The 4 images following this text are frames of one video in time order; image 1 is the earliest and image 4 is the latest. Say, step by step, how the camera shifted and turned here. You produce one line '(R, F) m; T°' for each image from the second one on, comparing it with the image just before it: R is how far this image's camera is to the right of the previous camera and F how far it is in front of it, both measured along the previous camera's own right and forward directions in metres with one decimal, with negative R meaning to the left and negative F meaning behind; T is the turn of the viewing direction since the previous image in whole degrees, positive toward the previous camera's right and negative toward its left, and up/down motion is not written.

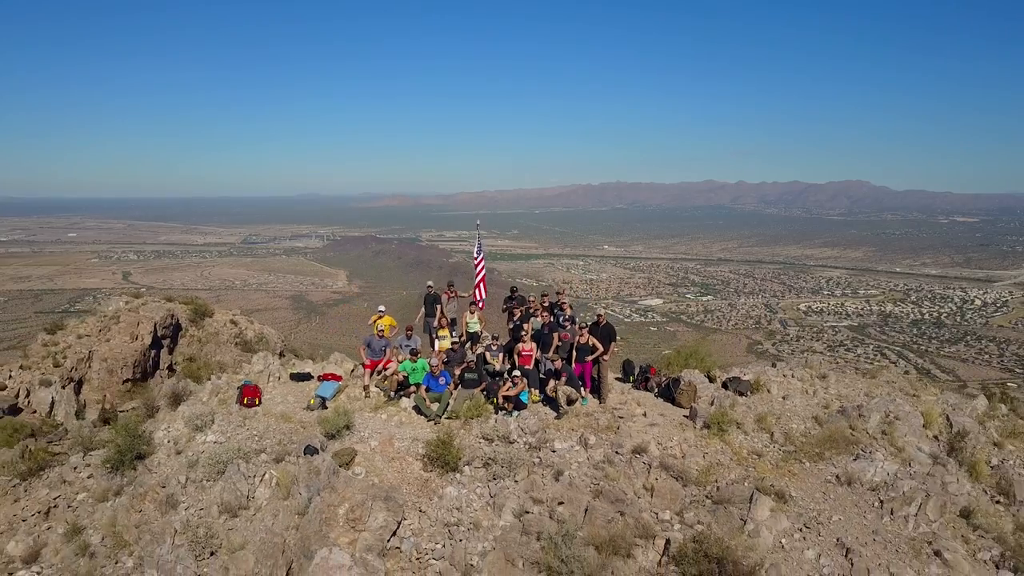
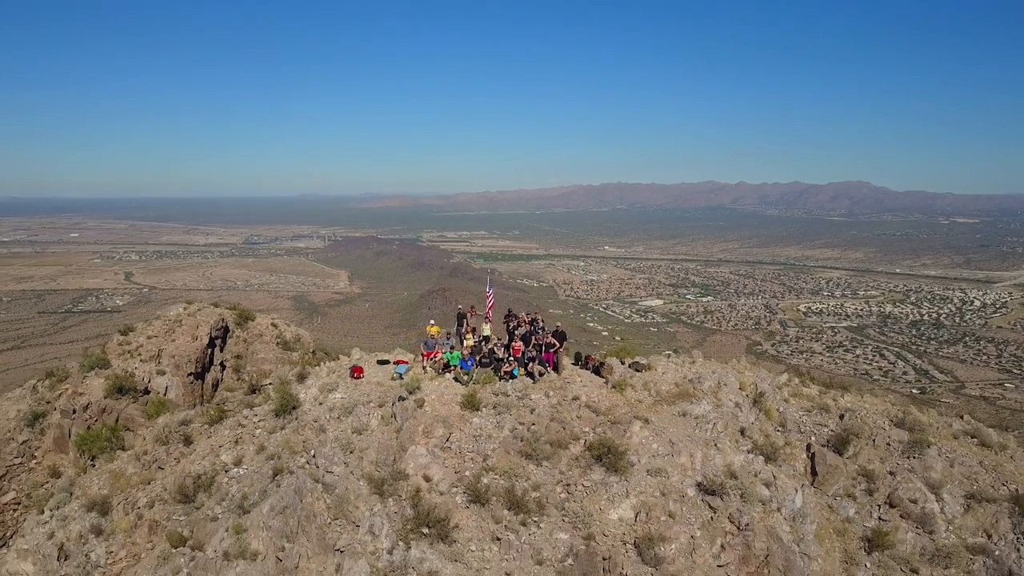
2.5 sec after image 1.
(0.0, -2.5) m; 0°
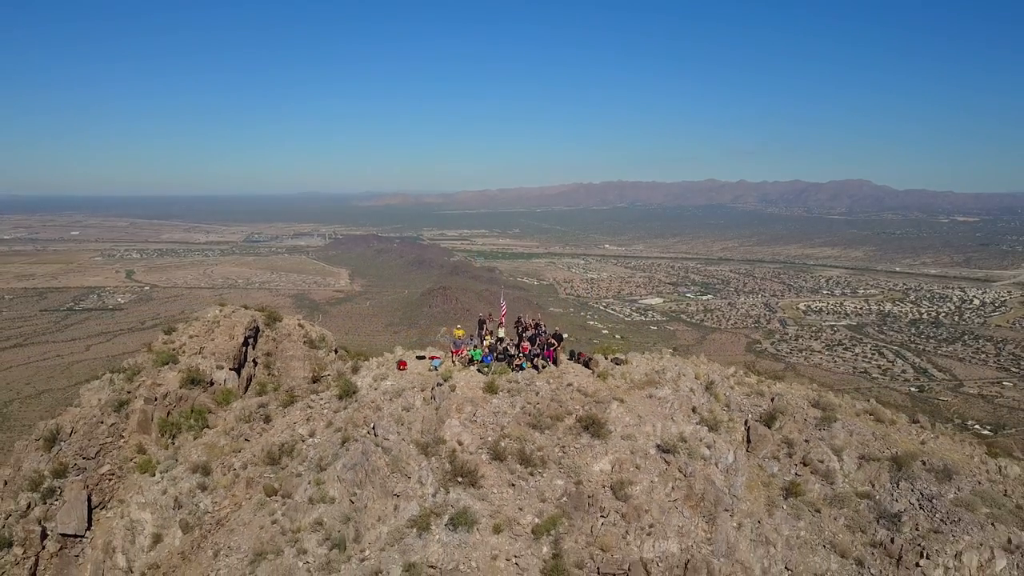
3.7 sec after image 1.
(-0.1, -1.8) m; 0°
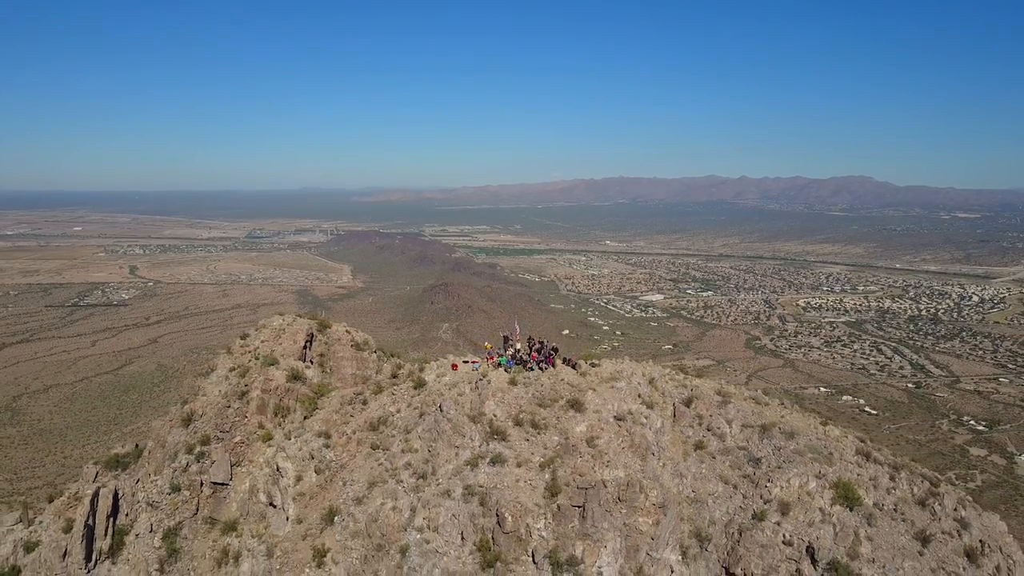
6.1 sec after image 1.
(-0.3, -4.2) m; 0°
